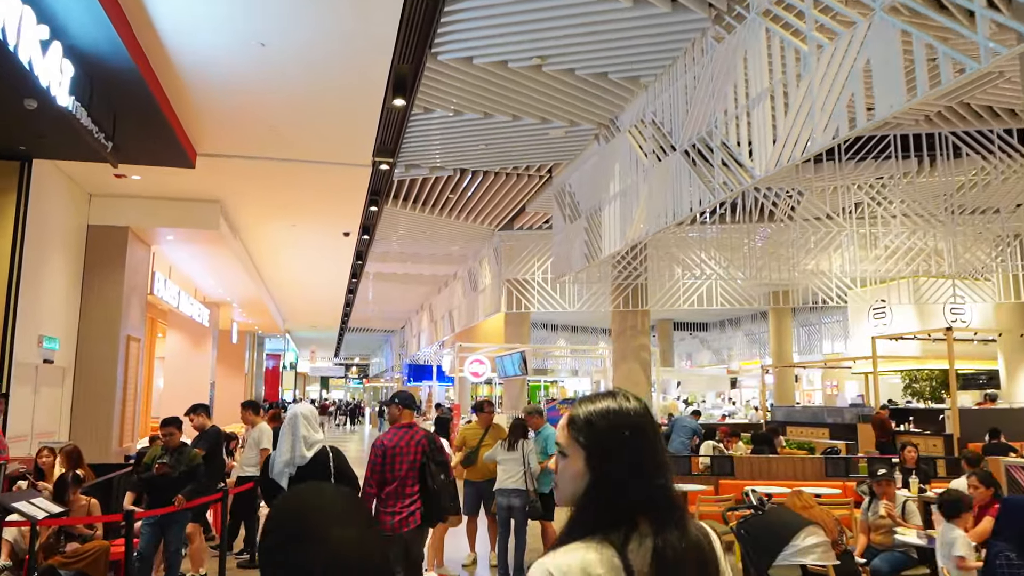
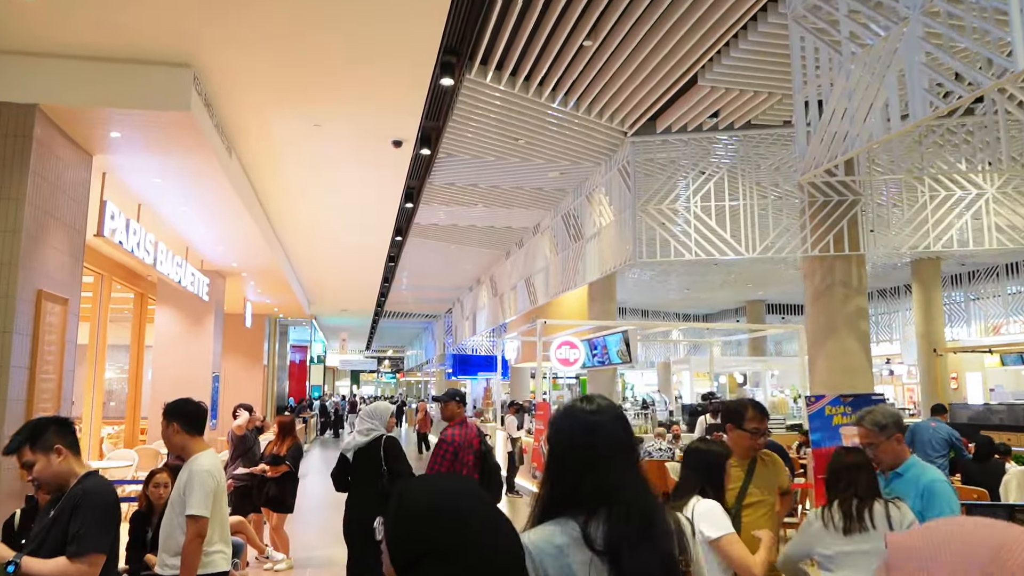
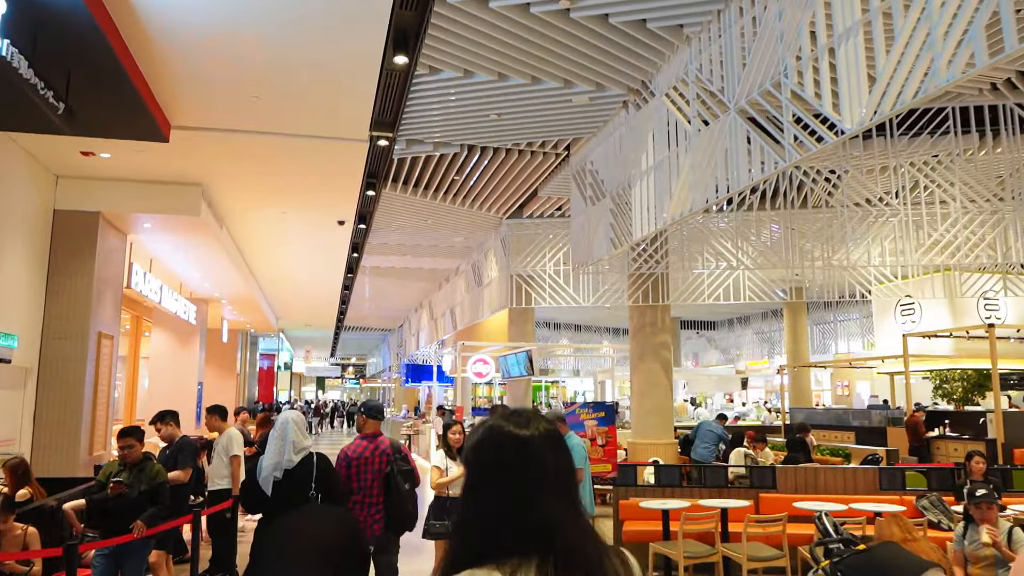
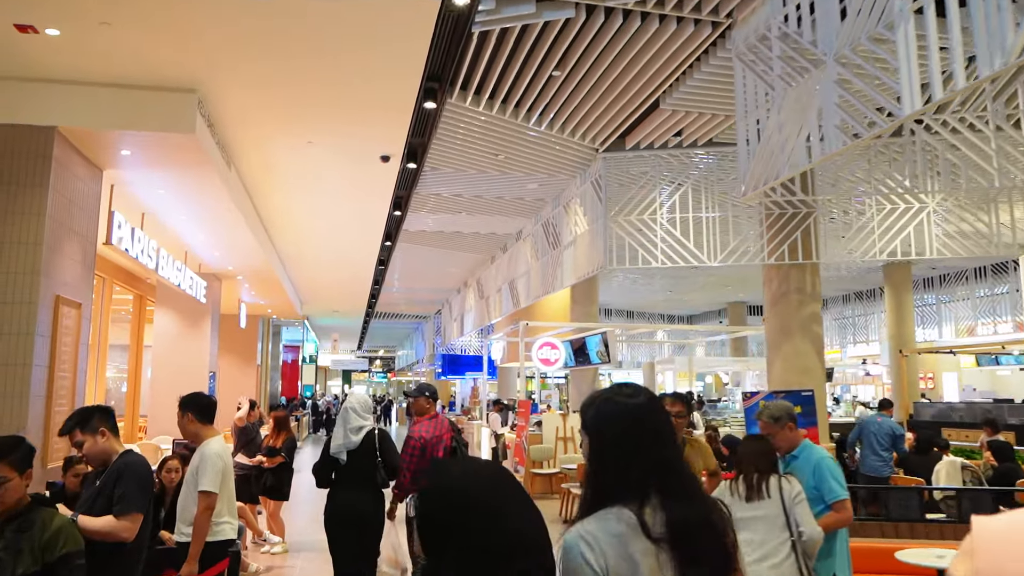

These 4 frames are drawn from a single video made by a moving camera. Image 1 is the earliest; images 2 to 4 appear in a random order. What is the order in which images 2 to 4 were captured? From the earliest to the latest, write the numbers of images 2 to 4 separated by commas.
3, 4, 2
